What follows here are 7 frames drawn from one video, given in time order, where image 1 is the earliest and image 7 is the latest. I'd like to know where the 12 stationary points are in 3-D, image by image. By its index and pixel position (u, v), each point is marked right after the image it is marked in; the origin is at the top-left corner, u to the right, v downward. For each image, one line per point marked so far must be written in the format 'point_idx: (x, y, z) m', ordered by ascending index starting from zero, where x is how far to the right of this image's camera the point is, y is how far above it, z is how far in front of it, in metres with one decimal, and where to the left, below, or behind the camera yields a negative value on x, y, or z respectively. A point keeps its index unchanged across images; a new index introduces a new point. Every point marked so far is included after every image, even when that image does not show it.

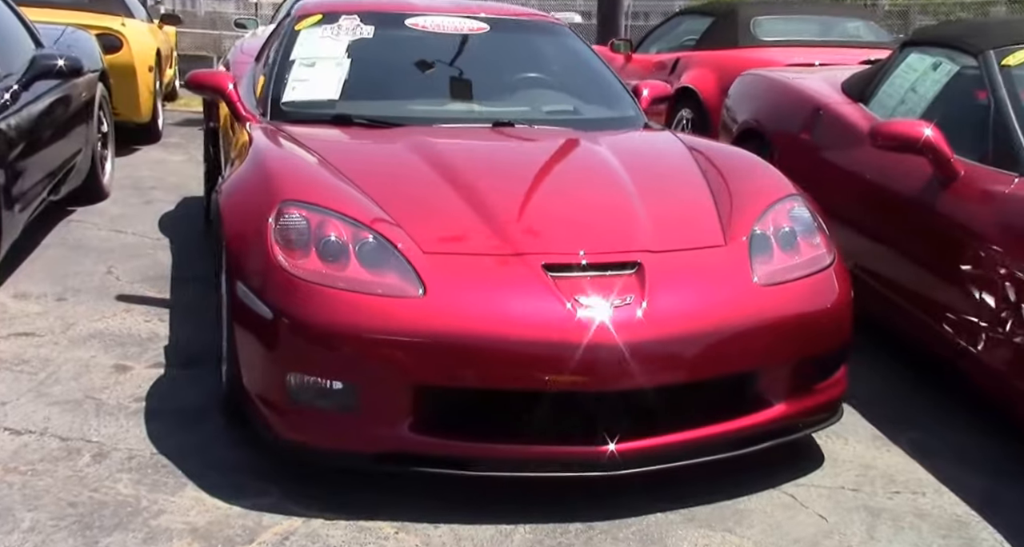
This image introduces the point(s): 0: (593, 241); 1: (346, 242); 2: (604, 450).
0: (+0.2, +0.1, +2.9) m
1: (-0.4, +0.1, +2.8) m
2: (+0.2, -0.4, +2.7) m
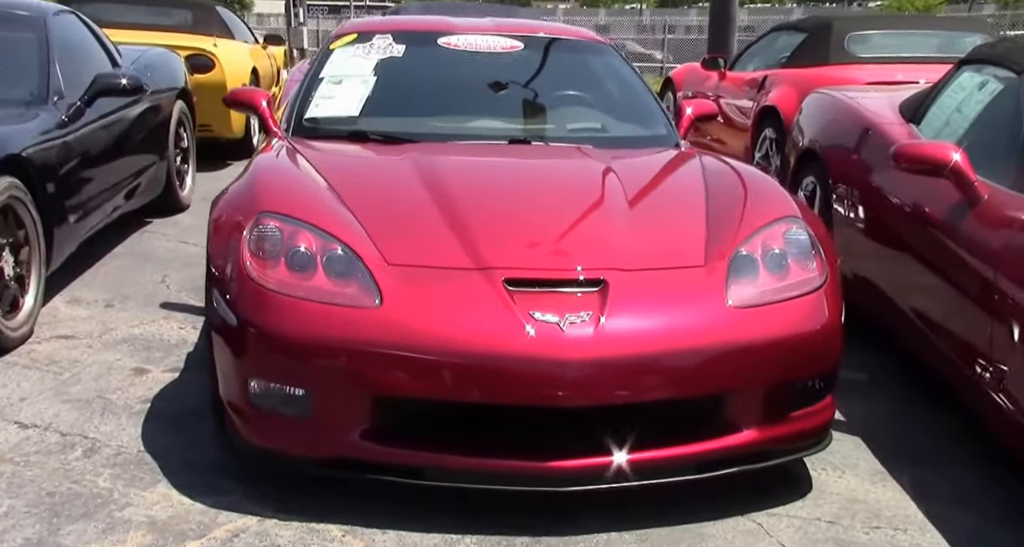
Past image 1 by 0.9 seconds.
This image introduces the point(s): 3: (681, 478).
0: (+0.1, 0.0, +2.9) m
1: (-0.5, +0.1, +2.8) m
2: (+0.1, -0.5, +2.7) m
3: (+0.4, -0.5, +2.8) m
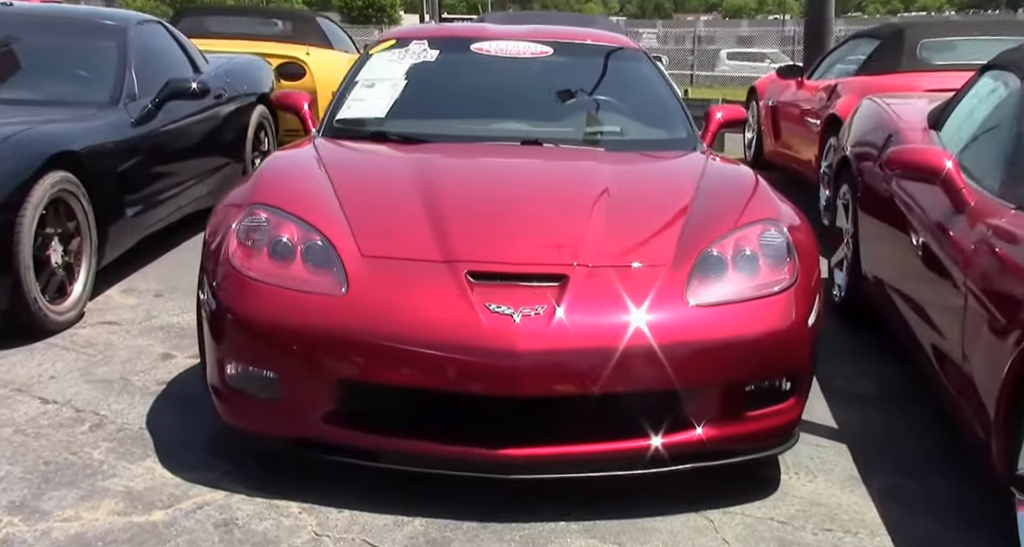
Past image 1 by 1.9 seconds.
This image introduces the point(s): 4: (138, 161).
0: (0.0, +0.1, +2.9) m
1: (-0.6, +0.1, +3.0) m
2: (0.0, -0.5, +2.8) m
3: (+0.3, -0.5, +2.8) m
4: (-1.8, +0.5, +5.0) m
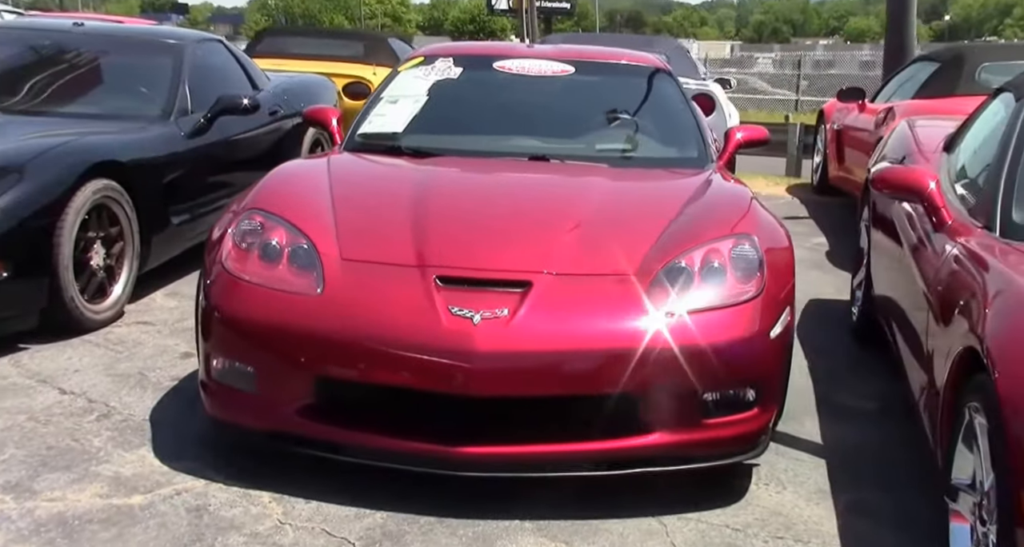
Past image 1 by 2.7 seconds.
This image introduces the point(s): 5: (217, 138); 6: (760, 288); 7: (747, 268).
0: (0.0, 0.0, +3.0) m
1: (-0.7, +0.1, +3.1) m
2: (-0.1, -0.5, +2.9) m
3: (+0.2, -0.5, +2.9) m
4: (-1.6, +0.5, +5.2) m
5: (-1.6, +0.7, +5.6) m
6: (+0.7, 0.0, +3.1) m
7: (+0.7, 0.0, +3.1) m
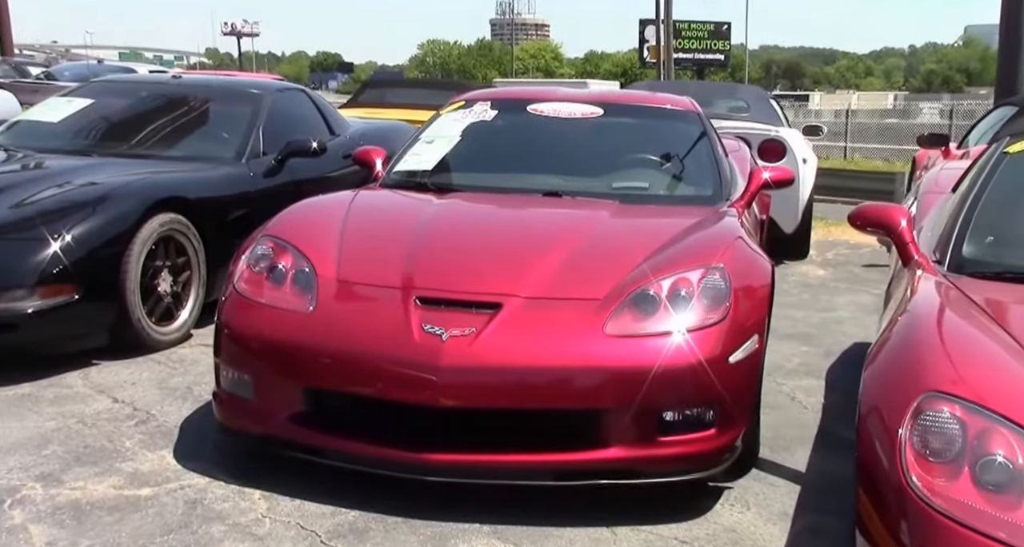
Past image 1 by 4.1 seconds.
0: (-0.1, 0.0, +3.2) m
1: (-0.7, 0.0, +3.4) m
2: (-0.2, -0.5, +3.1) m
3: (+0.1, -0.6, +3.1) m
4: (-1.4, +0.3, +5.7) m
5: (-1.3, +0.6, +6.1) m
6: (+0.6, -0.1, +3.2) m
7: (+0.6, -0.1, +3.2) m
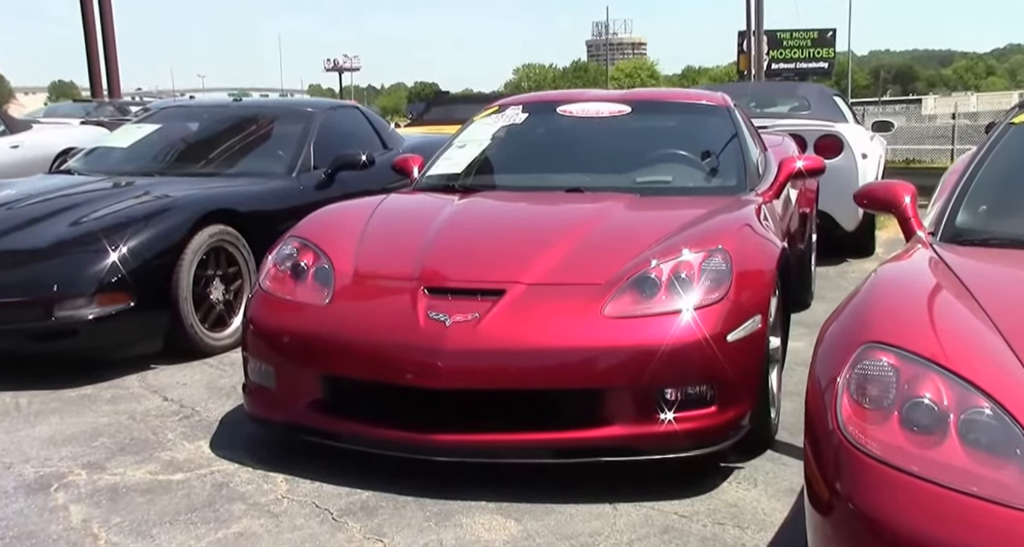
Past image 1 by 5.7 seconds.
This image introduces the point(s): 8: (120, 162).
0: (-0.1, 0.0, +3.4) m
1: (-0.7, 0.0, +3.6) m
2: (-0.2, -0.5, +3.2) m
3: (+0.1, -0.6, +3.2) m
4: (-1.2, +0.3, +5.9) m
5: (-1.0, +0.5, +6.3) m
6: (+0.7, -0.1, +3.2) m
7: (+0.6, 0.0, +3.3) m
8: (-2.3, +0.7, +6.3) m
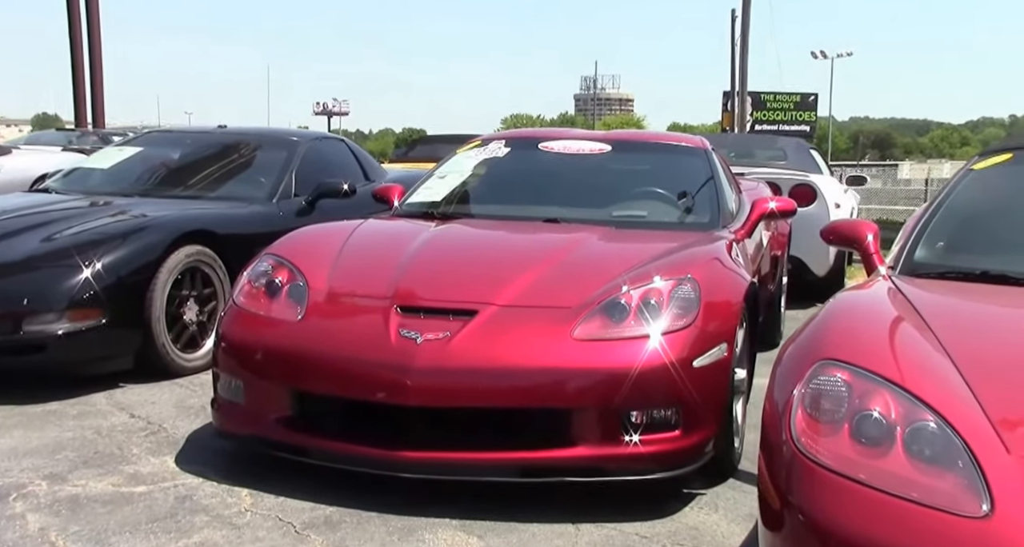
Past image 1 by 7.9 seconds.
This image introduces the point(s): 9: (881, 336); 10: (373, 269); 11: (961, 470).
0: (-0.2, -0.1, +3.4) m
1: (-0.8, 0.0, +3.6) m
2: (-0.3, -0.6, +3.2) m
3: (0.0, -0.6, +3.2) m
4: (-1.3, +0.1, +5.9) m
5: (-1.1, +0.3, +6.3) m
6: (+0.6, -0.2, +3.3) m
7: (+0.6, -0.1, +3.3) m
8: (-2.5, +0.5, +6.3) m
9: (+0.8, -0.1, +2.3) m
10: (-0.5, 0.0, +3.6) m
11: (+0.8, -0.4, +1.9) m
